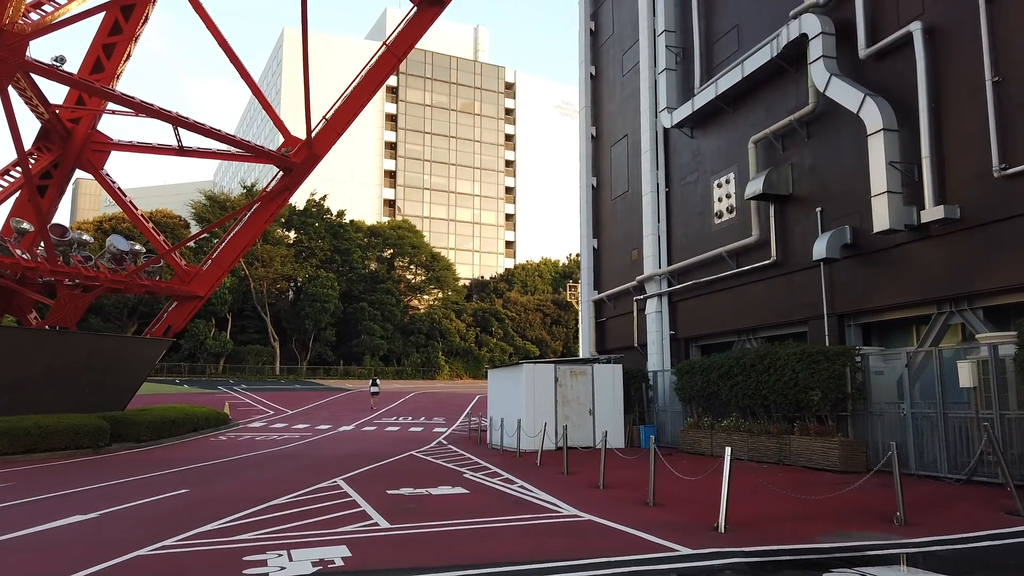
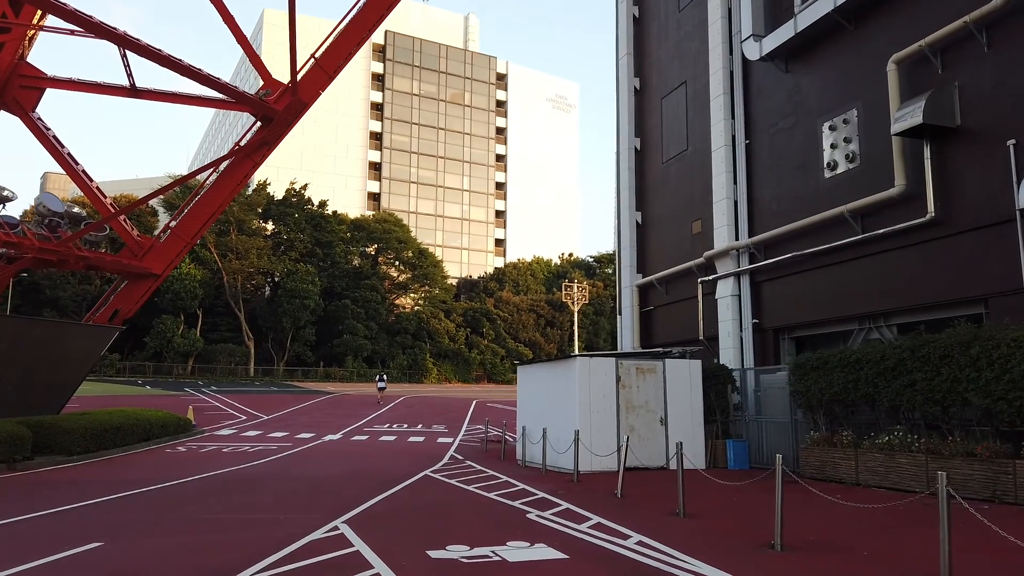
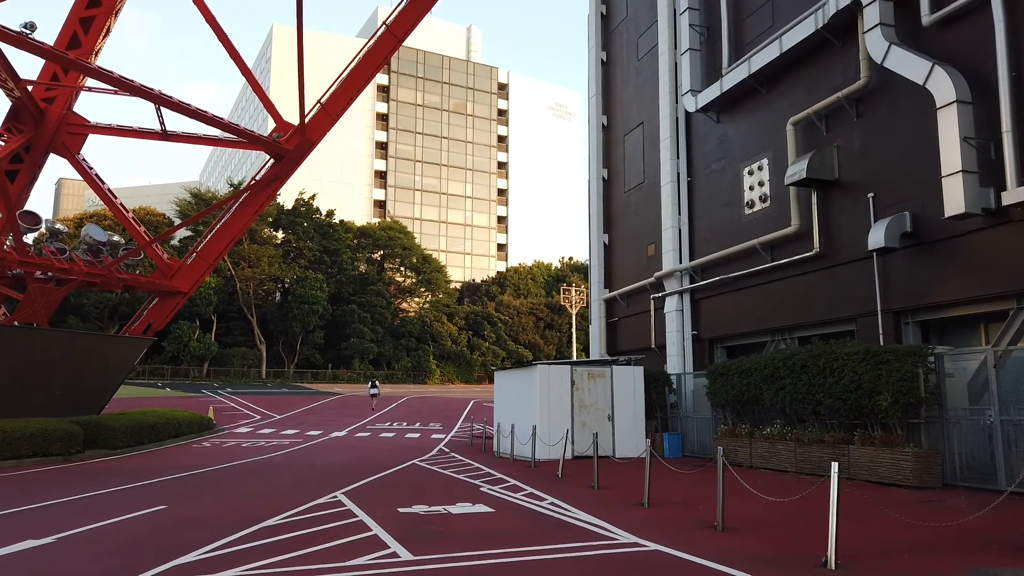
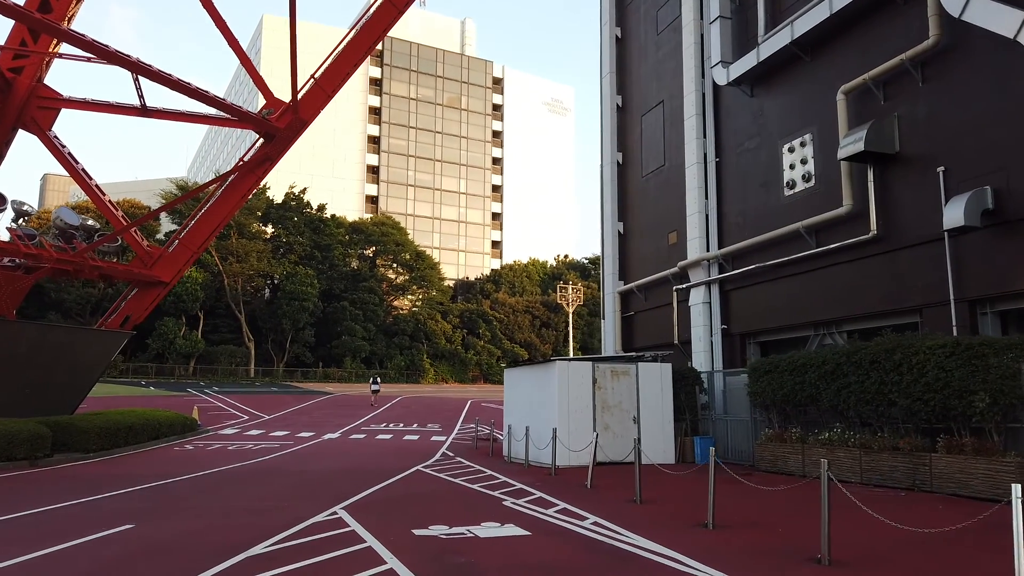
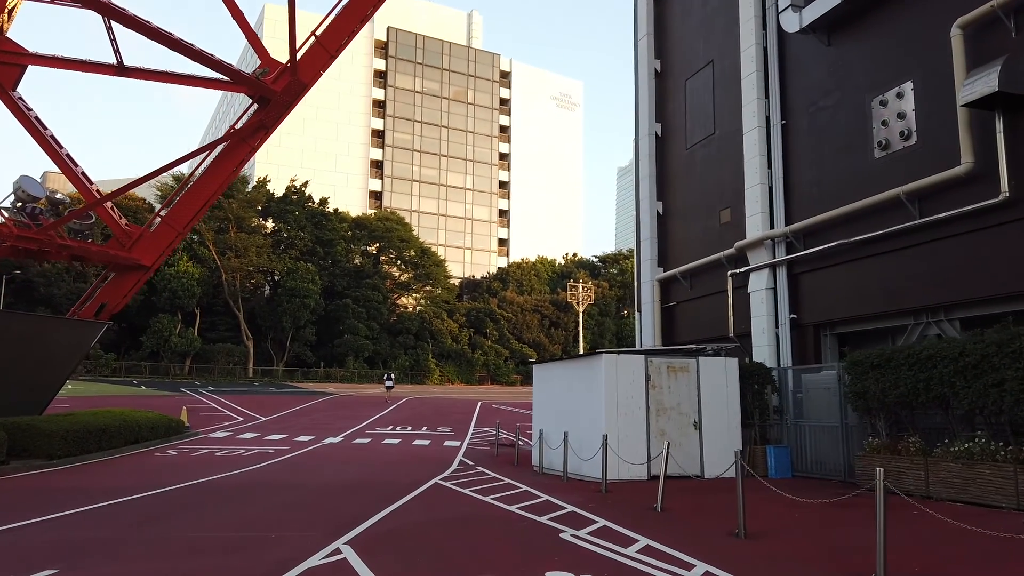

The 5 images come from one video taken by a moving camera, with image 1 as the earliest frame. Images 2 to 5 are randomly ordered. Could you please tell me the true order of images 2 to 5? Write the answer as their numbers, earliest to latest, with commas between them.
3, 4, 2, 5
